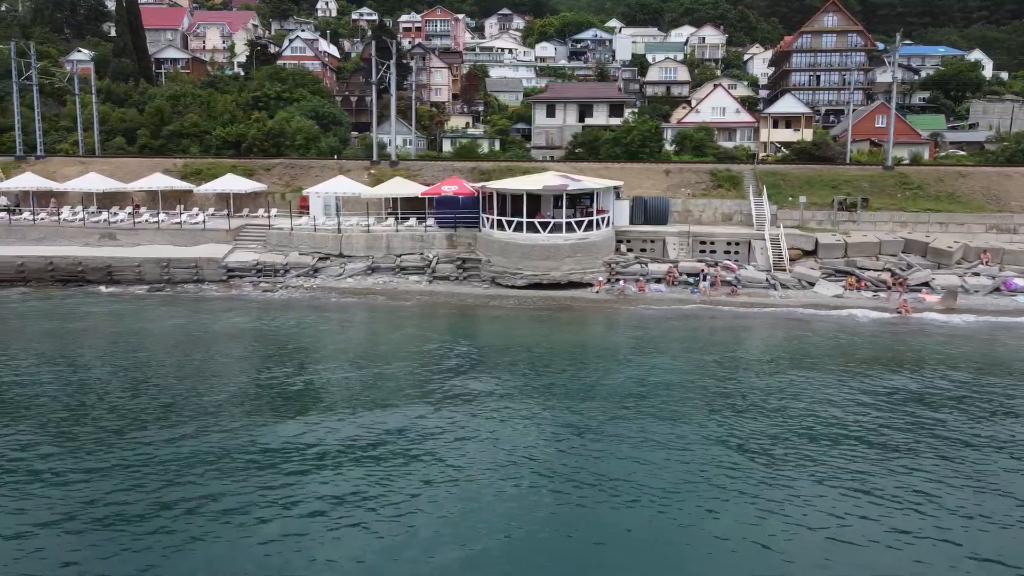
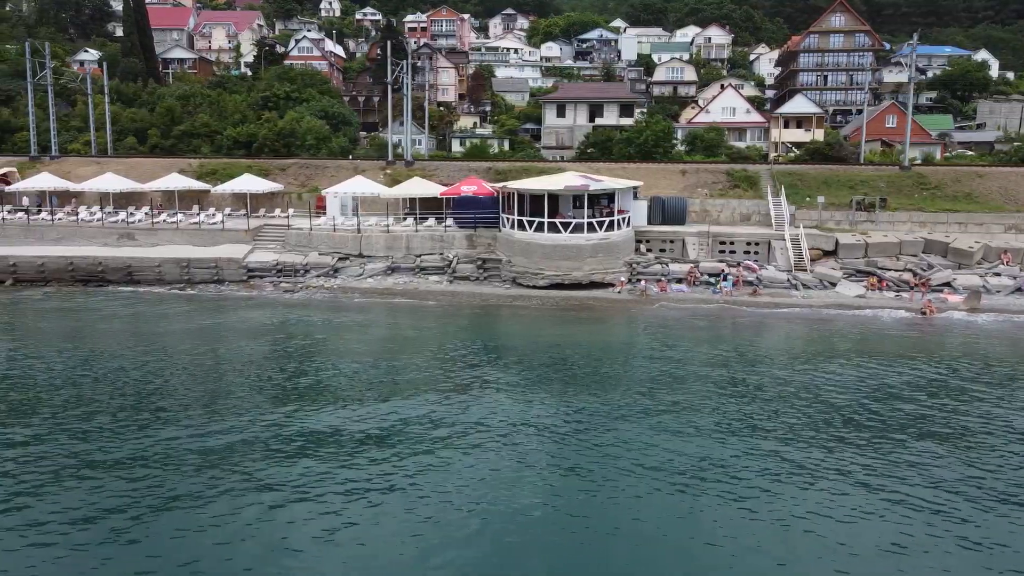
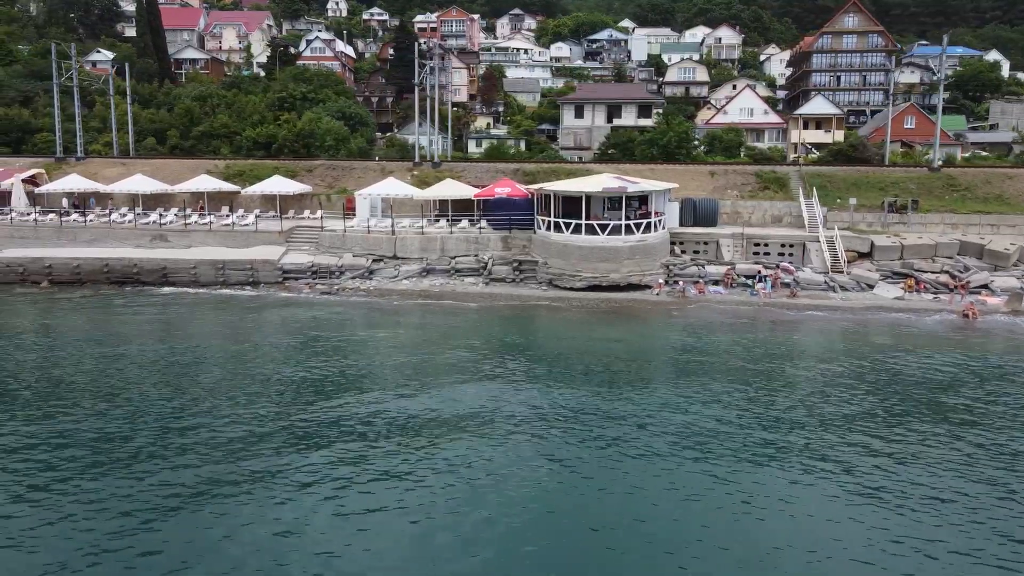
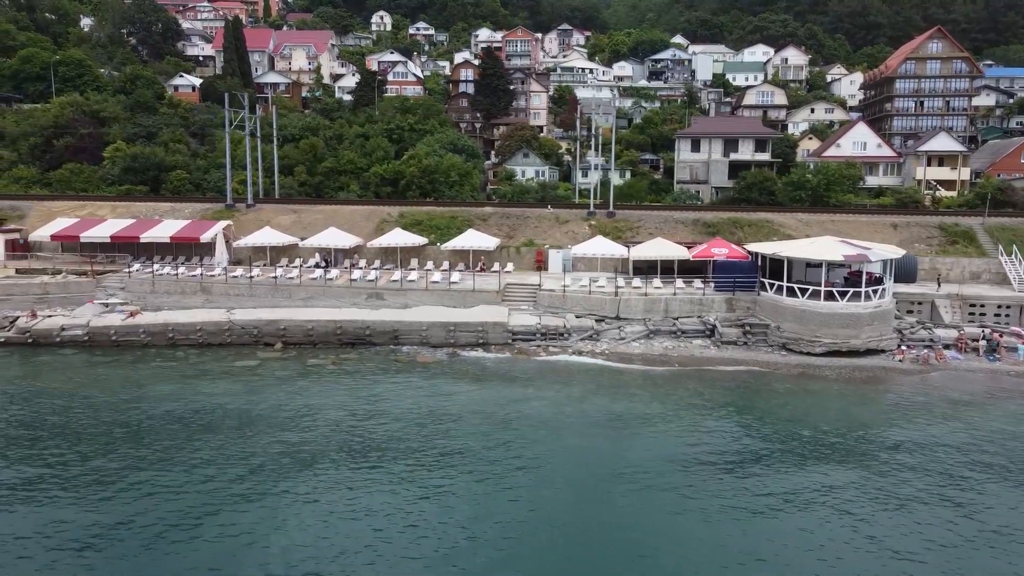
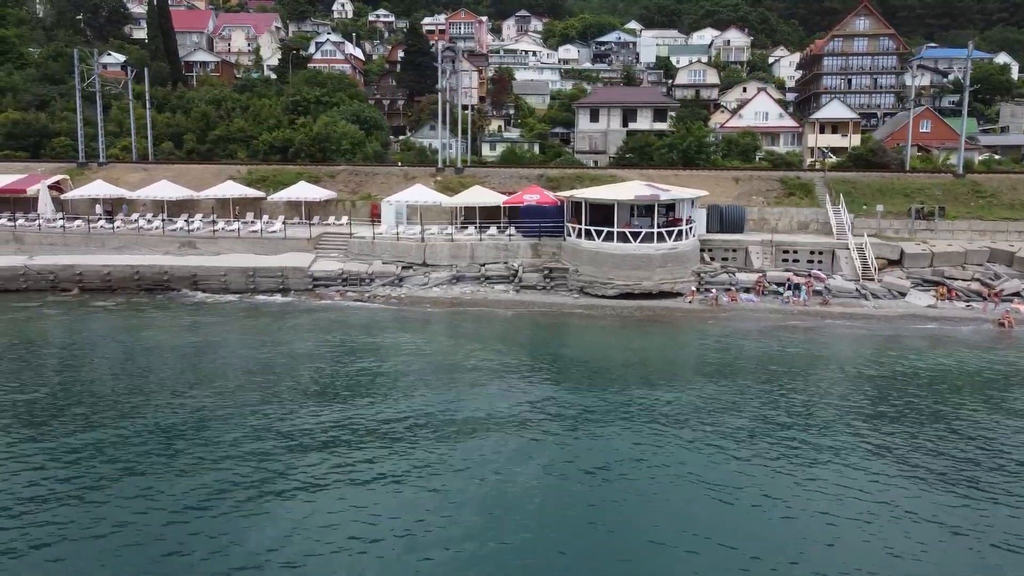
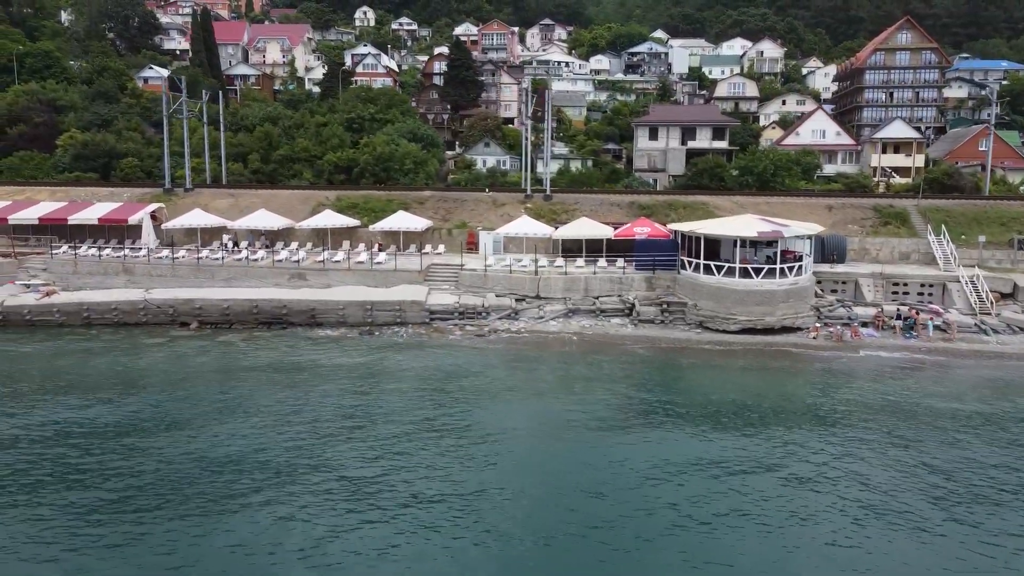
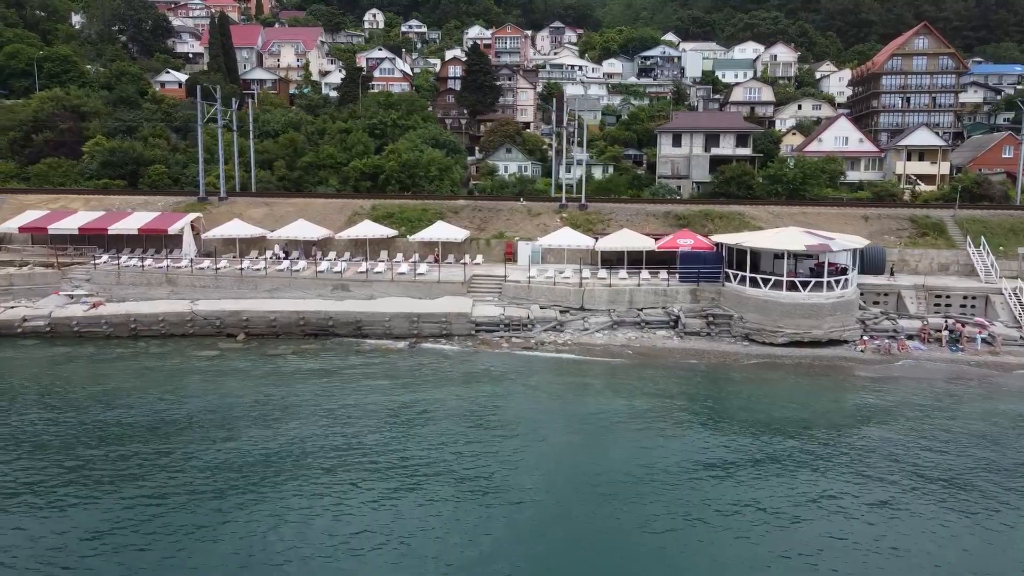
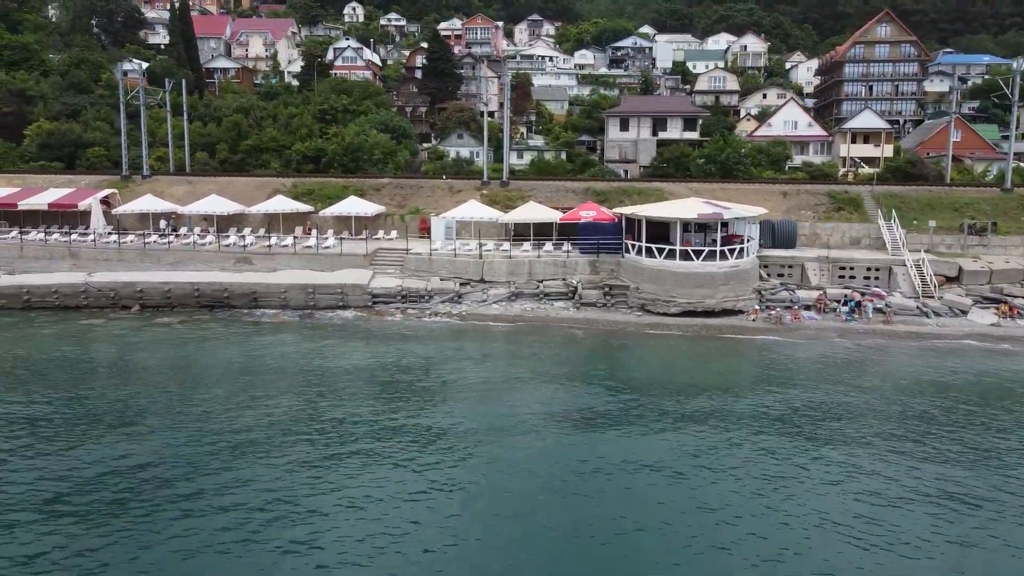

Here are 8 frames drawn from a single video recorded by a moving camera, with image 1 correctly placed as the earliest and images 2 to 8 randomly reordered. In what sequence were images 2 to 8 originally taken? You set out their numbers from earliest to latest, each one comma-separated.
2, 3, 5, 8, 6, 7, 4
